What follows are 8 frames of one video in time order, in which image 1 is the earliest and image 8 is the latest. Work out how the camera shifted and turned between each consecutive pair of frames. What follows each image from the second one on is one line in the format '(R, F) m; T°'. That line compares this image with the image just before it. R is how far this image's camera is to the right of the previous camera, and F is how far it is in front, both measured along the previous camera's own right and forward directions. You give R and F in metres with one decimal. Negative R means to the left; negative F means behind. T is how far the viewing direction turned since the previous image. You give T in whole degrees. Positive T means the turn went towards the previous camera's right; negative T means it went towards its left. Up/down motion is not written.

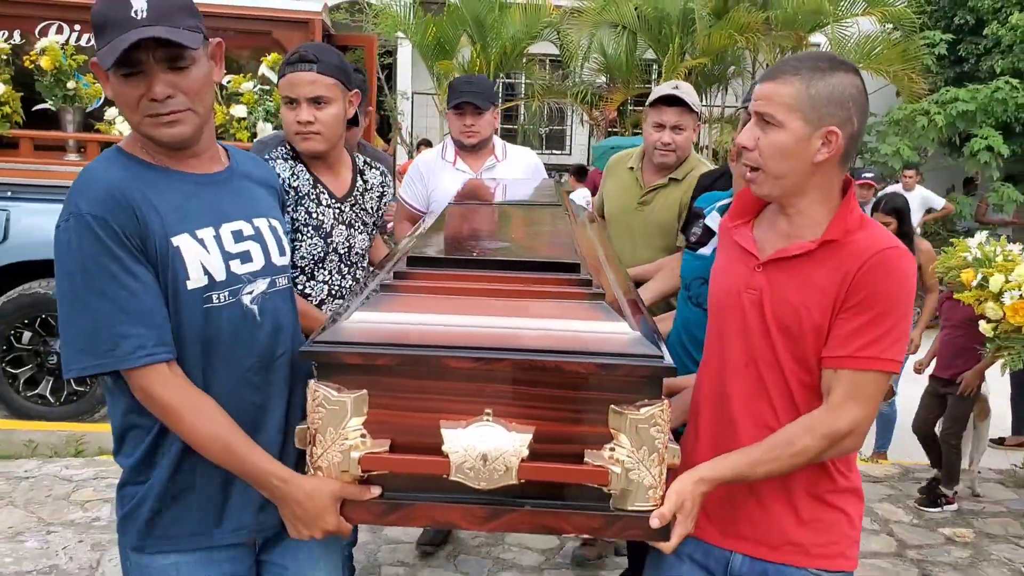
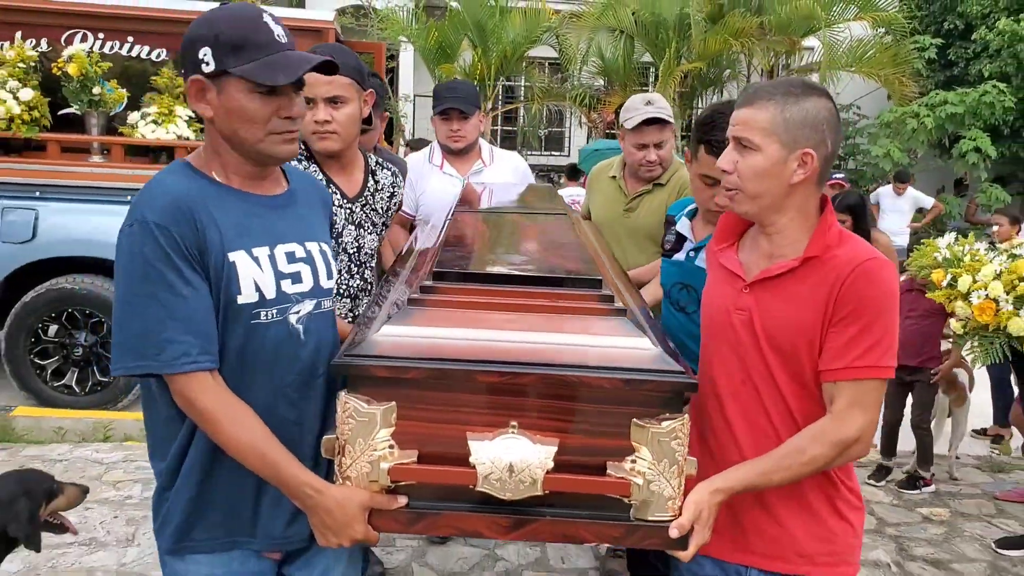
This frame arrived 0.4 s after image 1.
(0.0, -0.2) m; 0°
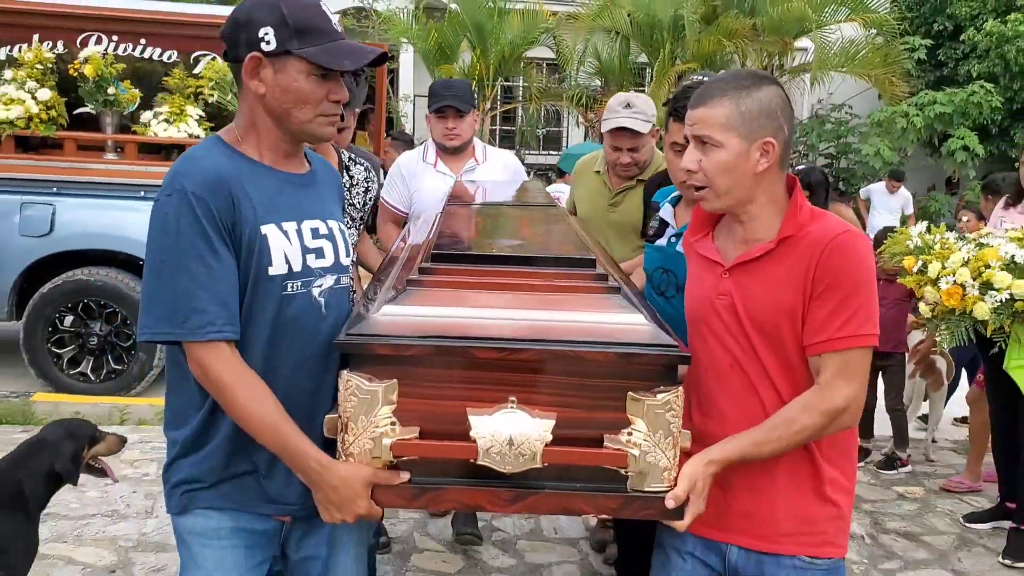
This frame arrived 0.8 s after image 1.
(0.0, -0.2) m; 0°
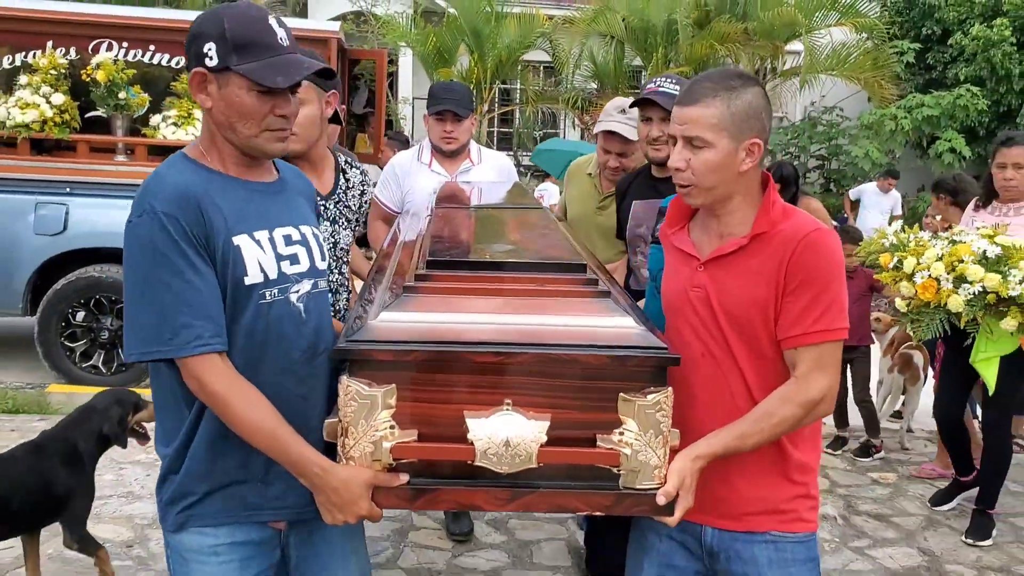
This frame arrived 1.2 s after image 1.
(0.0, -0.2) m; 0°
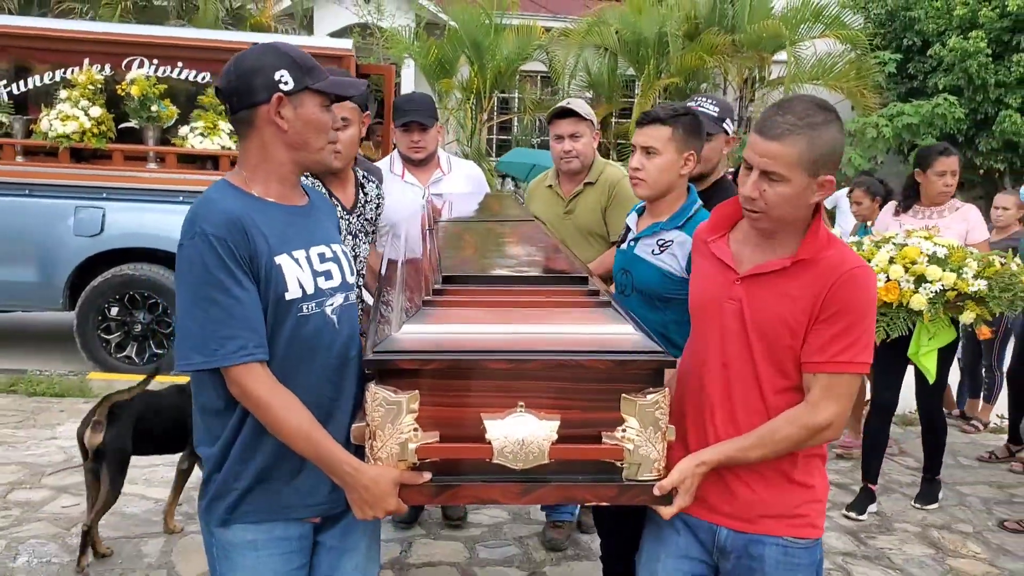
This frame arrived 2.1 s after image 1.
(0.0, -0.5) m; 0°
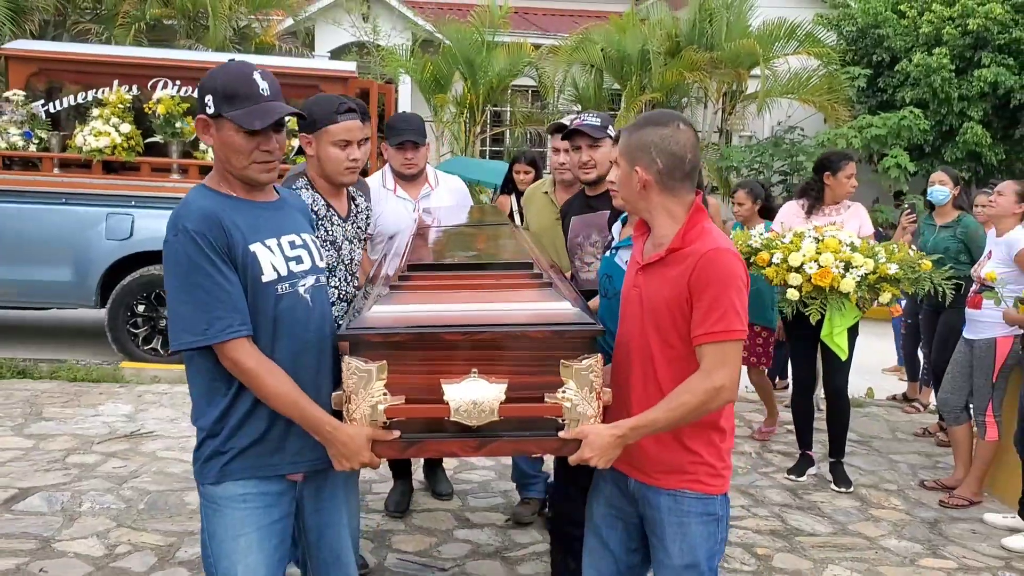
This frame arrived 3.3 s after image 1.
(+0.1, -0.6) m; 0°
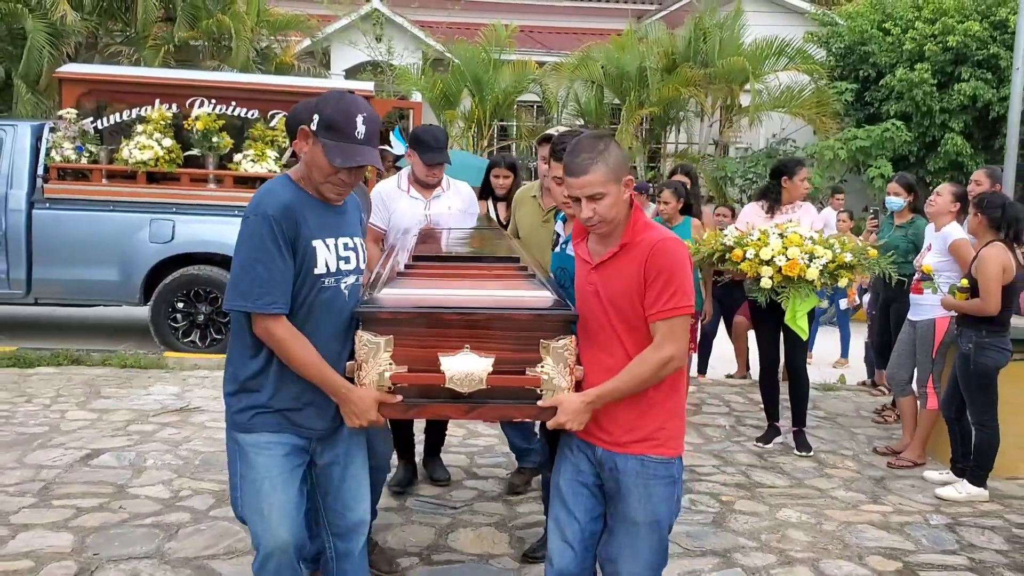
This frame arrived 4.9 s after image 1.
(0.0, -0.7) m; -1°
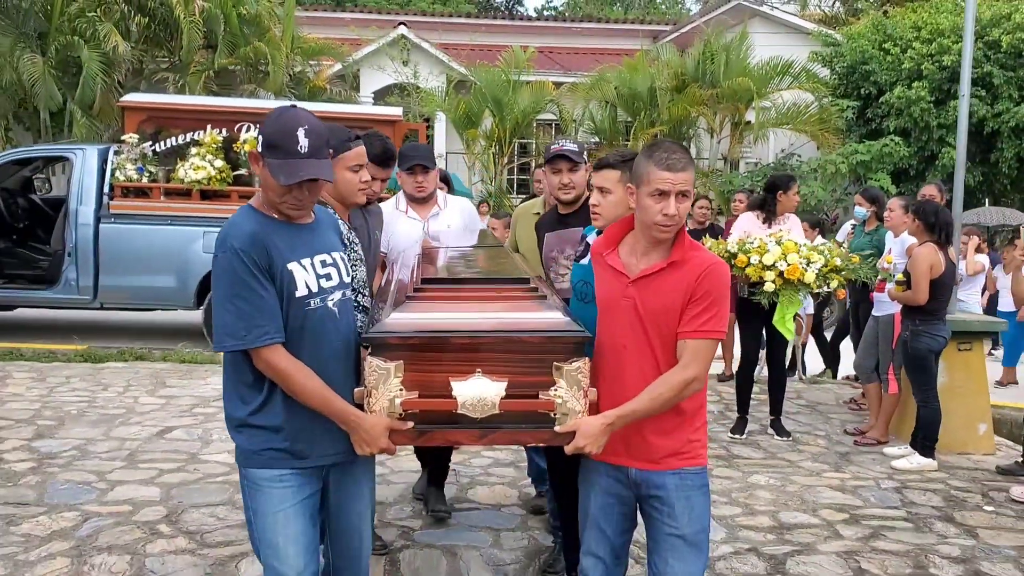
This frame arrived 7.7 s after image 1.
(+0.1, -0.8) m; -2°
